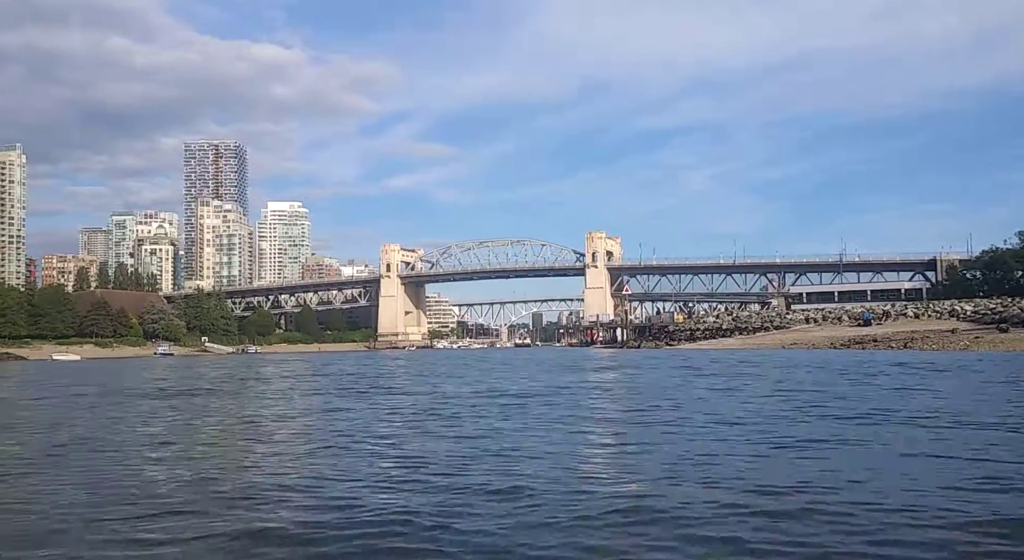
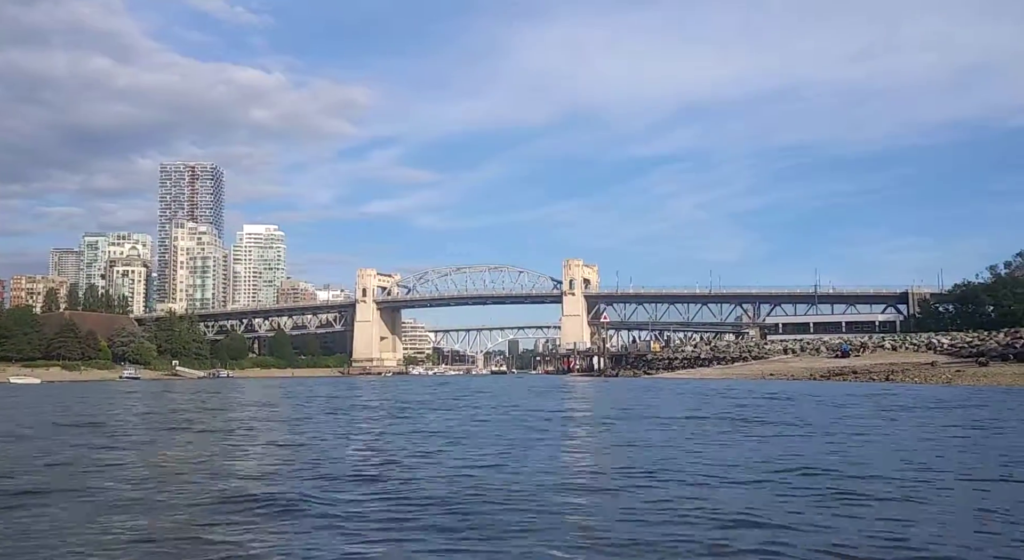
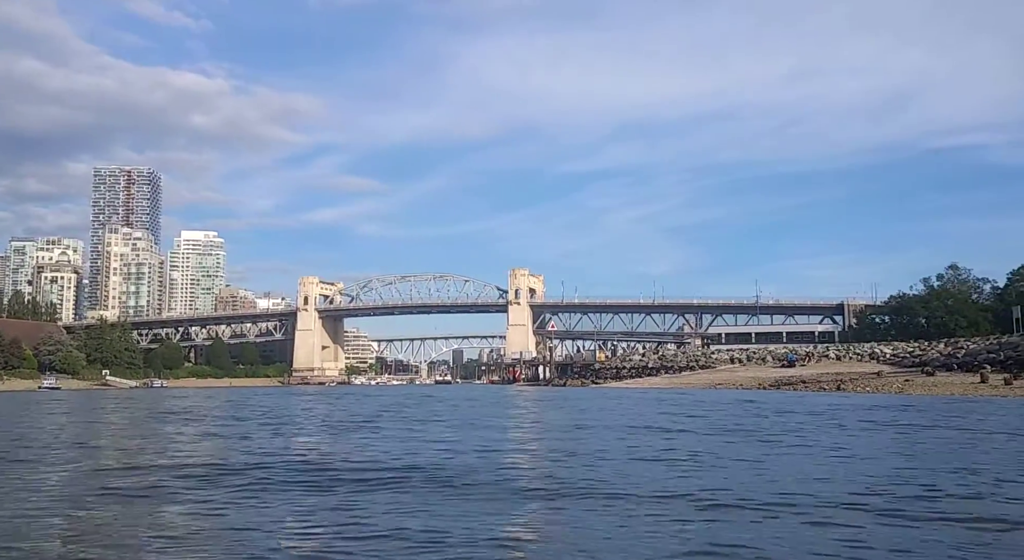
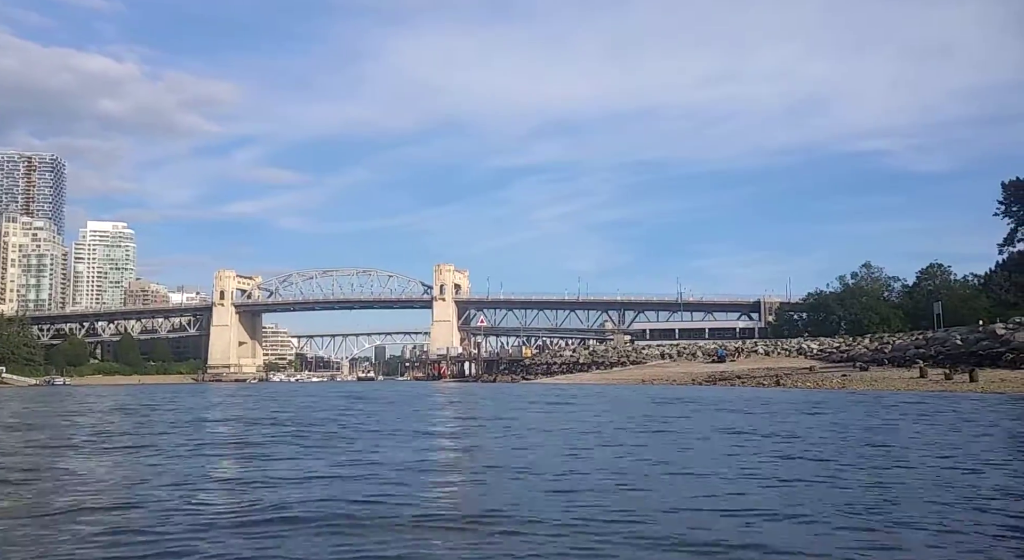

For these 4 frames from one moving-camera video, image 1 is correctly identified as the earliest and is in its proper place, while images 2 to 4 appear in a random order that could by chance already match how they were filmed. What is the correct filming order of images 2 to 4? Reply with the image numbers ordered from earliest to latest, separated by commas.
2, 3, 4
